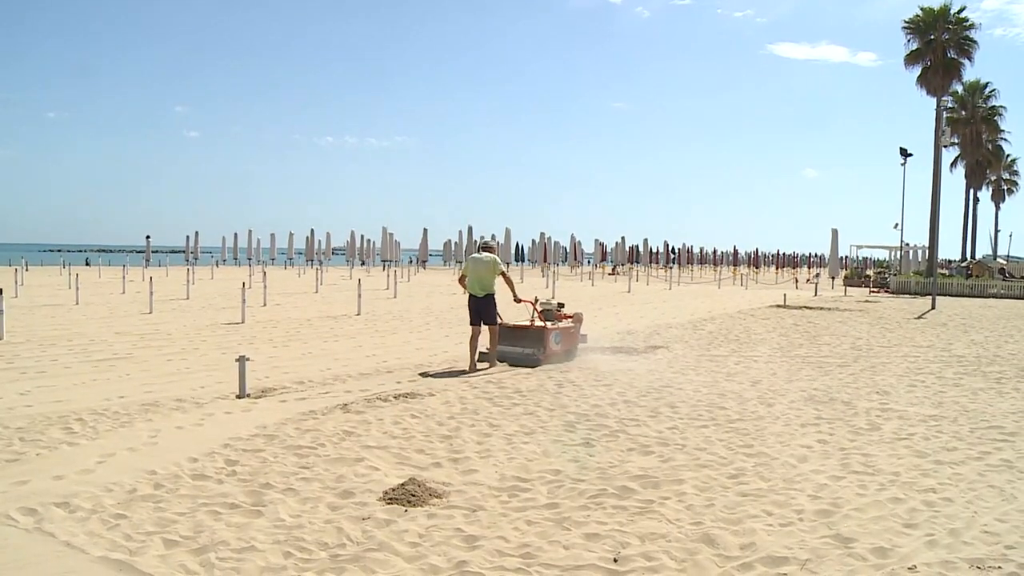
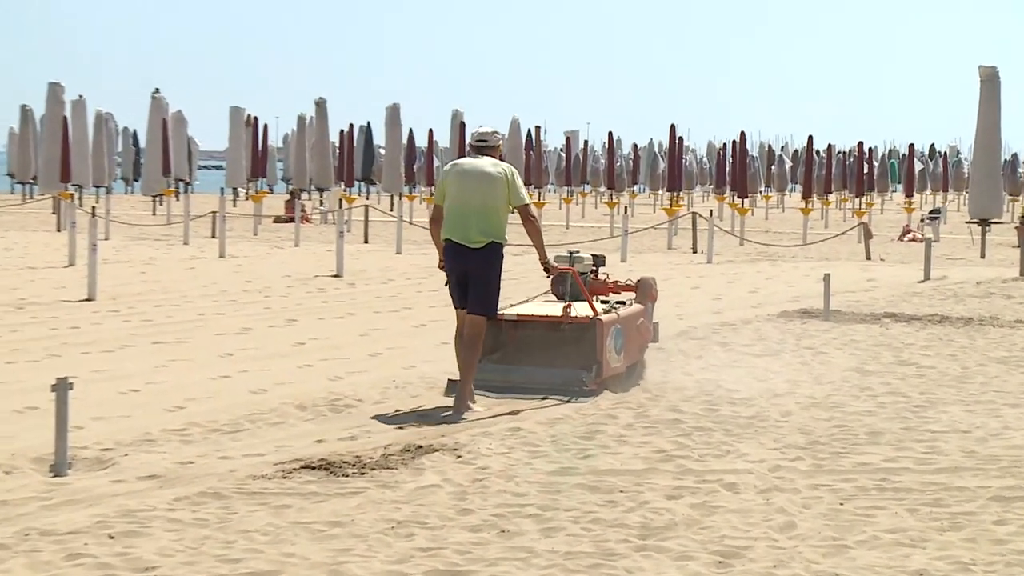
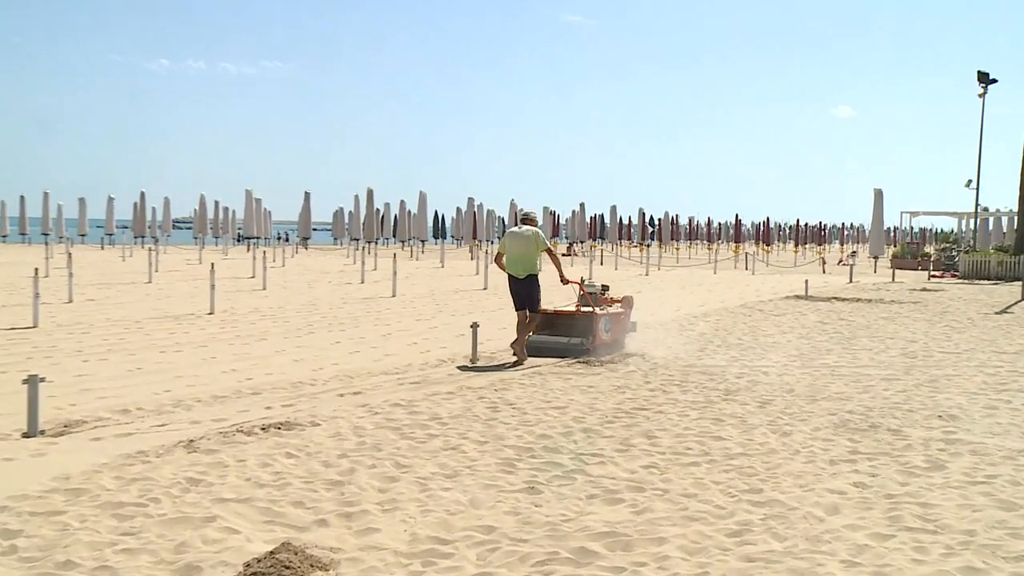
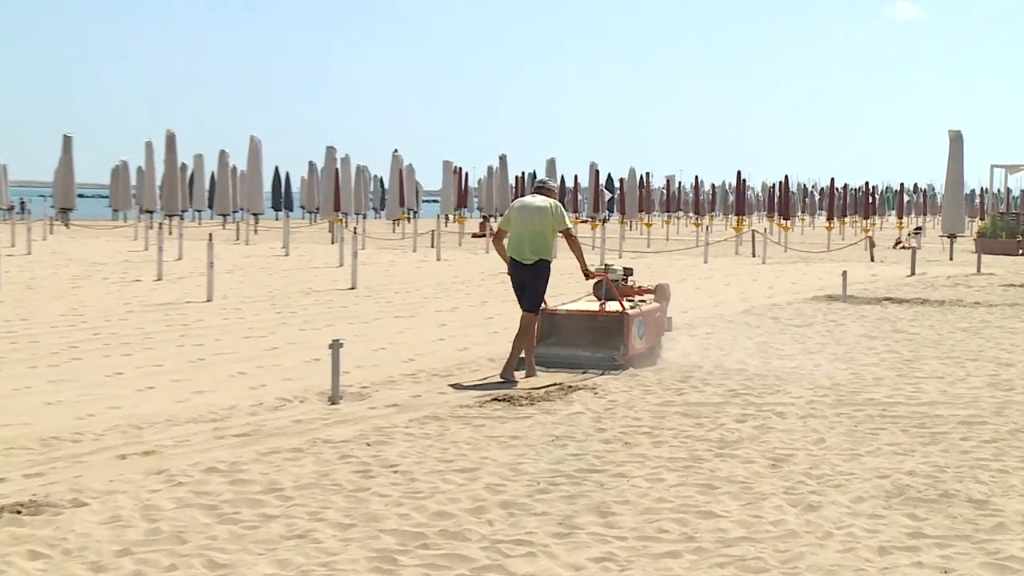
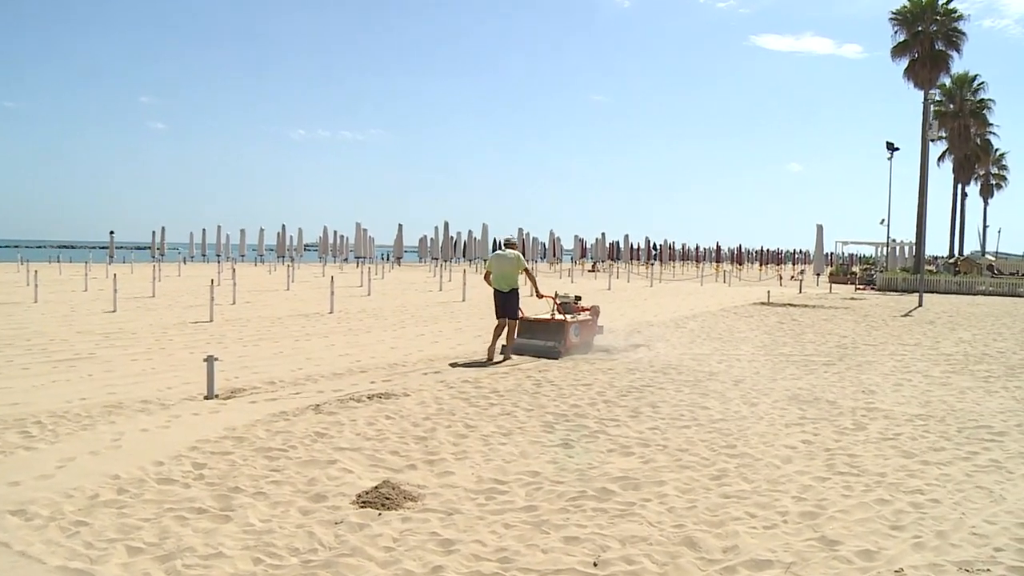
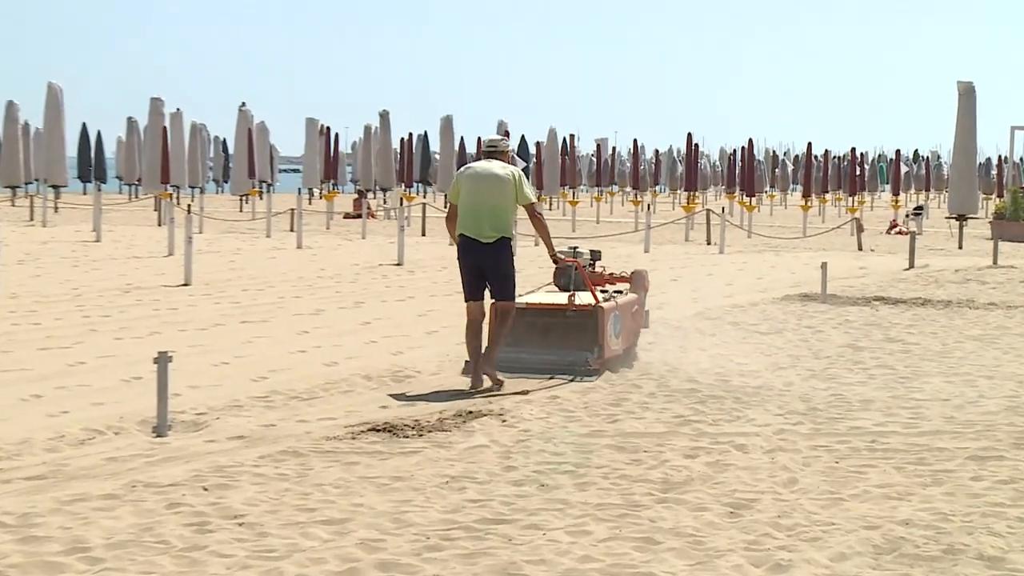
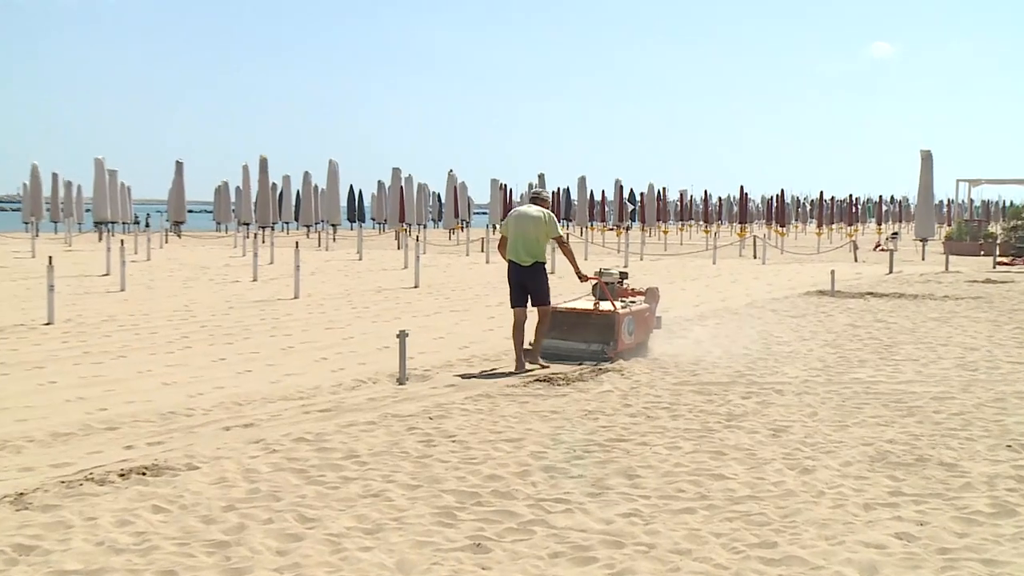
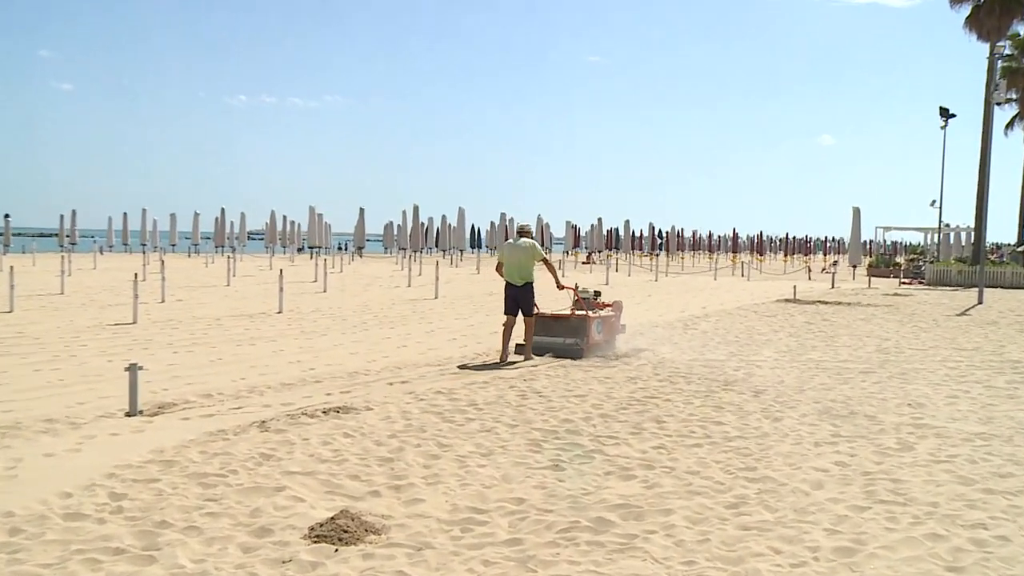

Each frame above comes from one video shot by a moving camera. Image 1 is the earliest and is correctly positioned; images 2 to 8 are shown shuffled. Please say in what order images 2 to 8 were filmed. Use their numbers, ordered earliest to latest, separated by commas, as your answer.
5, 8, 3, 7, 4, 6, 2
